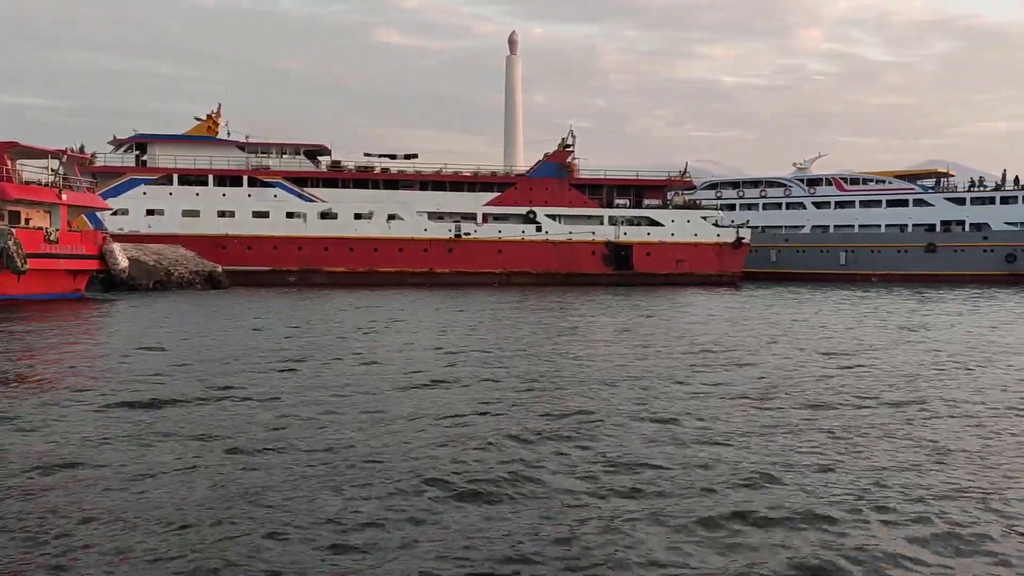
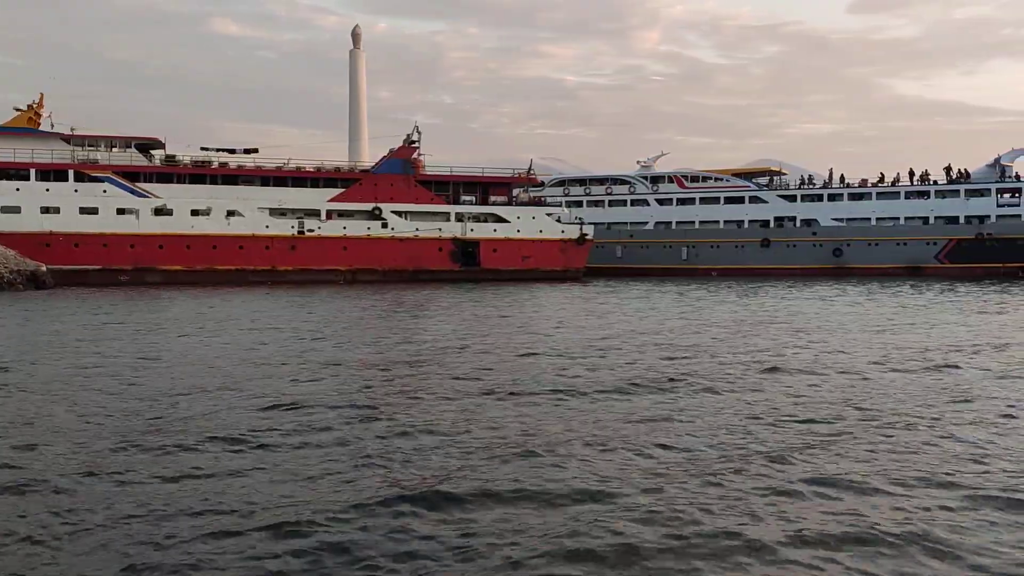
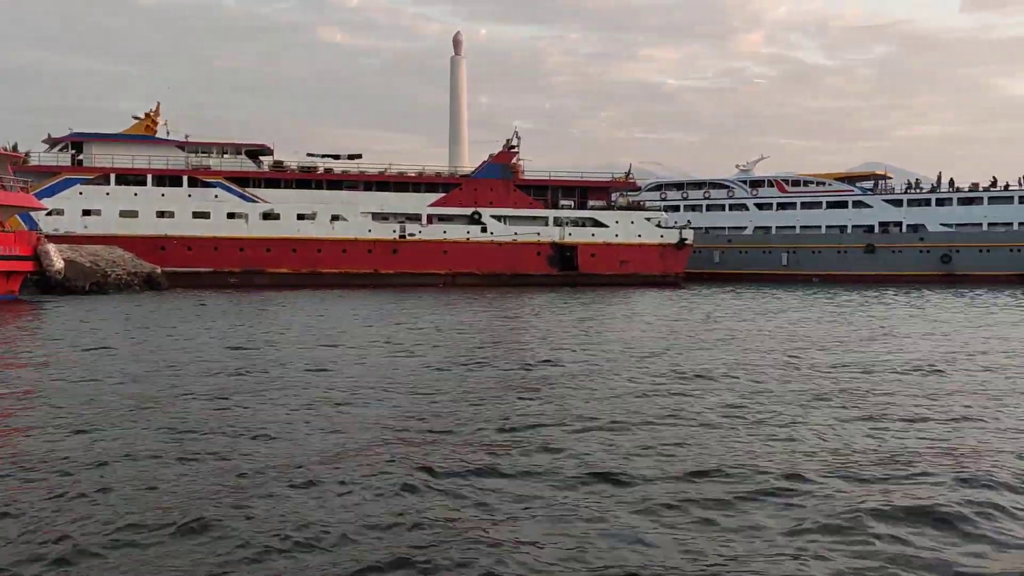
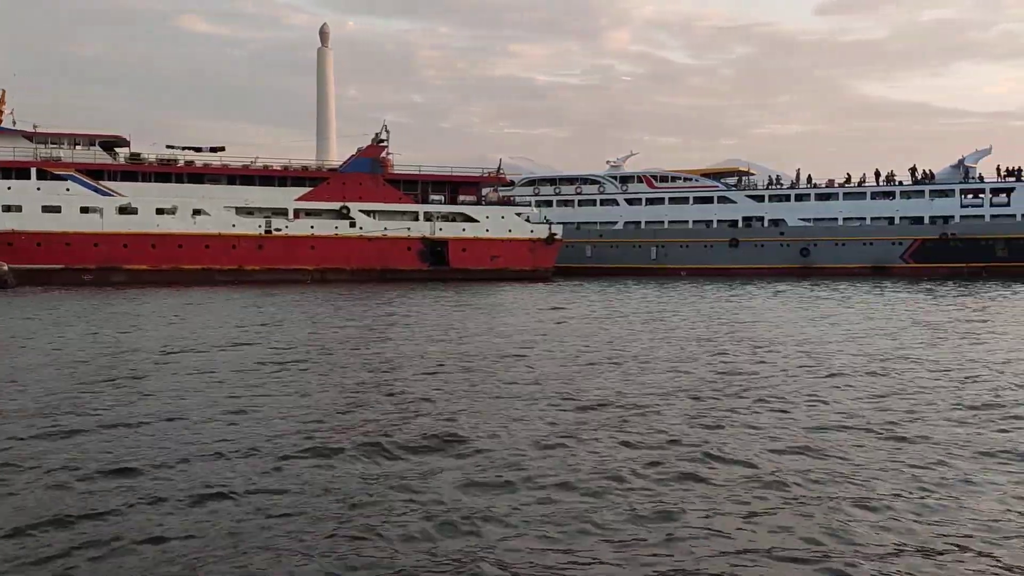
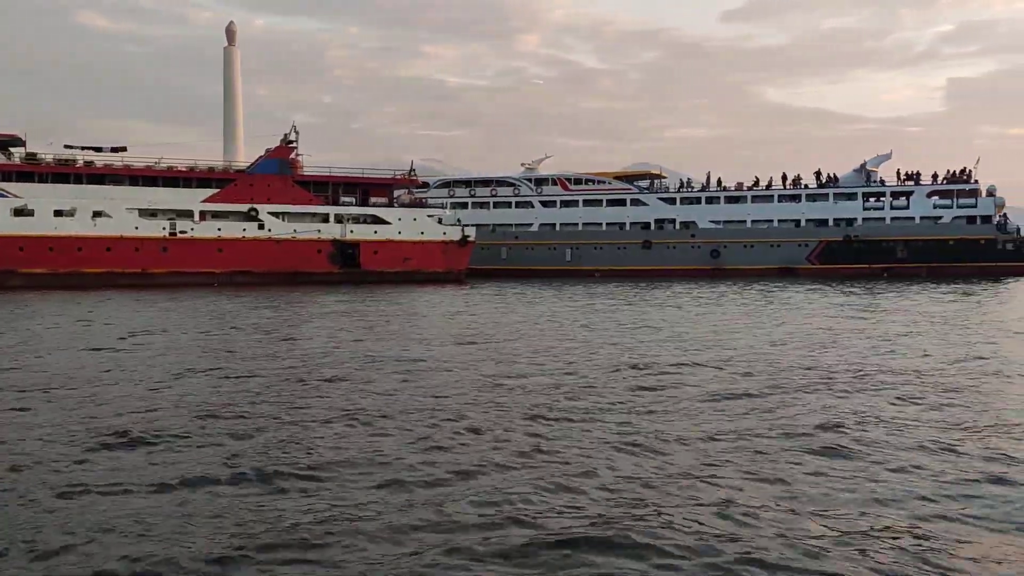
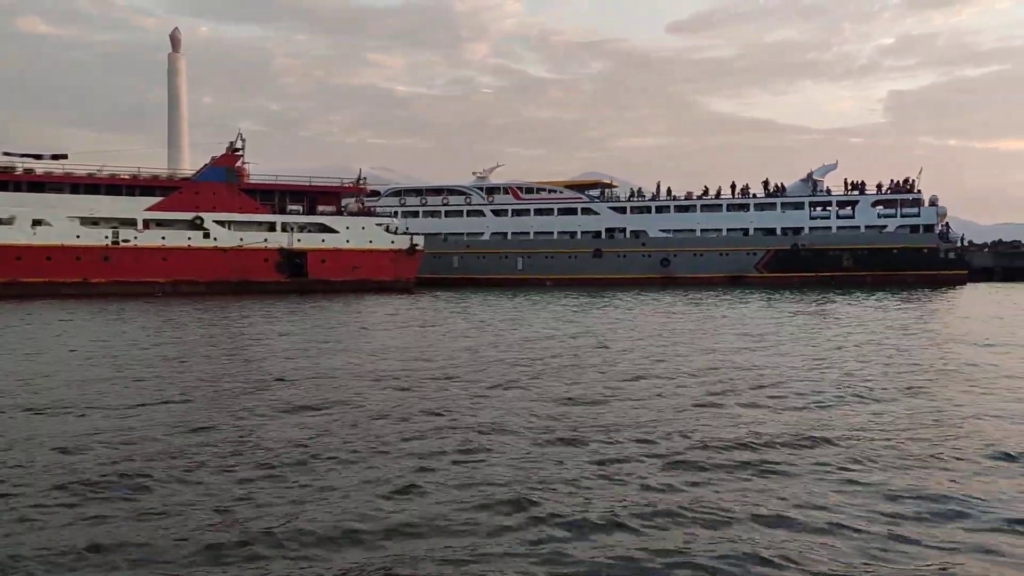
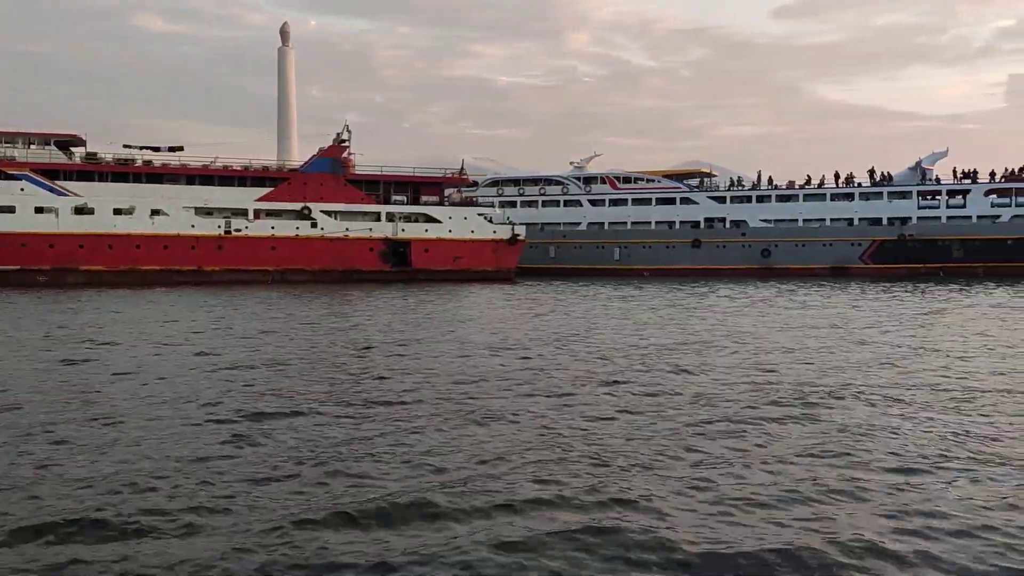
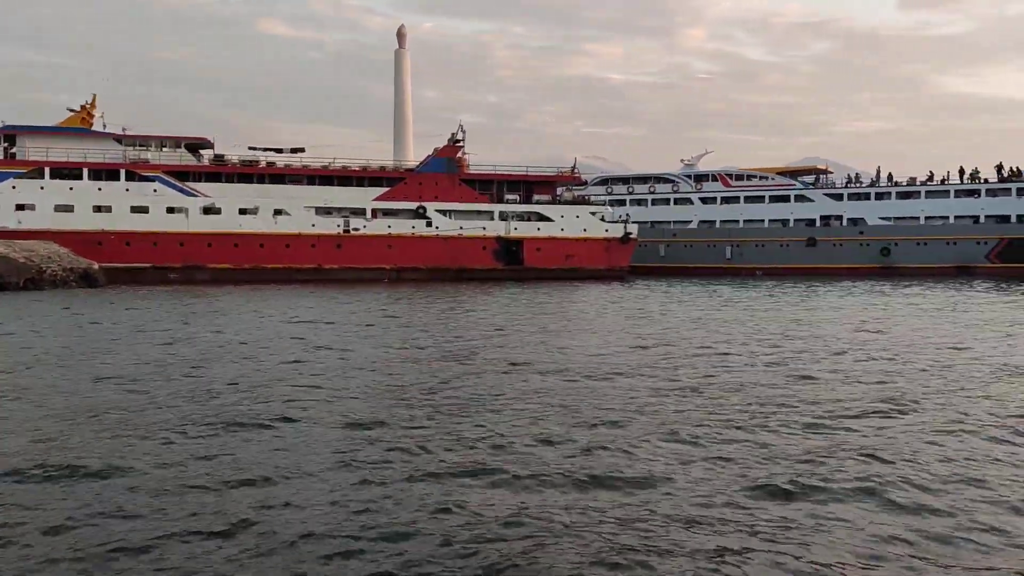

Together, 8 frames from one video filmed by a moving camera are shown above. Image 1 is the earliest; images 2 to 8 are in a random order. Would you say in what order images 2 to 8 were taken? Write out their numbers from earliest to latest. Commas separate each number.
3, 8, 2, 4, 7, 5, 6
